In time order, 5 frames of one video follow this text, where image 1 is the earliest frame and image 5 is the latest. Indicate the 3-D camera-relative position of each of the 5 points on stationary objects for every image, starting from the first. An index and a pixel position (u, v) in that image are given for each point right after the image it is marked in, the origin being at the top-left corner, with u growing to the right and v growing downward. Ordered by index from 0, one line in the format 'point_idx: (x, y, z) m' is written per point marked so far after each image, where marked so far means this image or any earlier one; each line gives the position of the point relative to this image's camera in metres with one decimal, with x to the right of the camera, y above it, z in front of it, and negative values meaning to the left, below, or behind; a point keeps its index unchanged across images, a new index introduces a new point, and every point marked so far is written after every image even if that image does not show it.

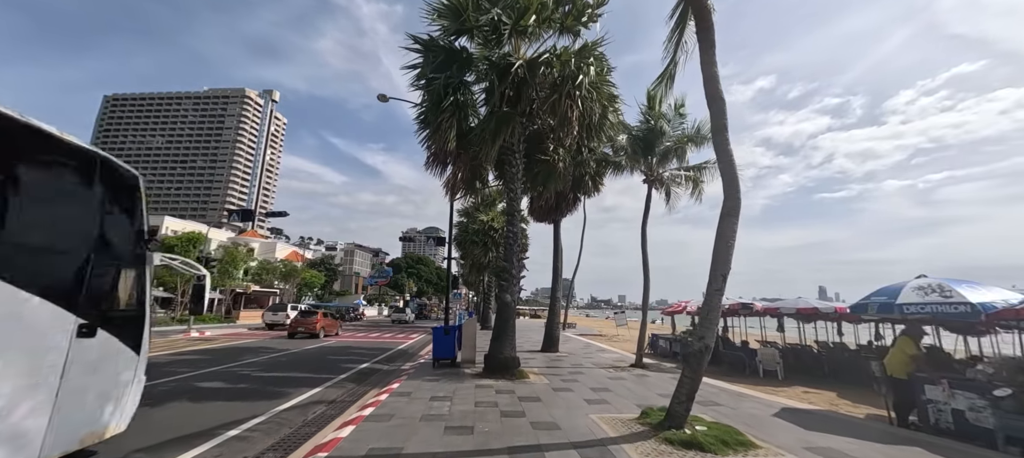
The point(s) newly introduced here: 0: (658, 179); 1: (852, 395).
0: (+5.0, +1.7, +14.0) m
1: (+7.7, -3.8, +9.3) m
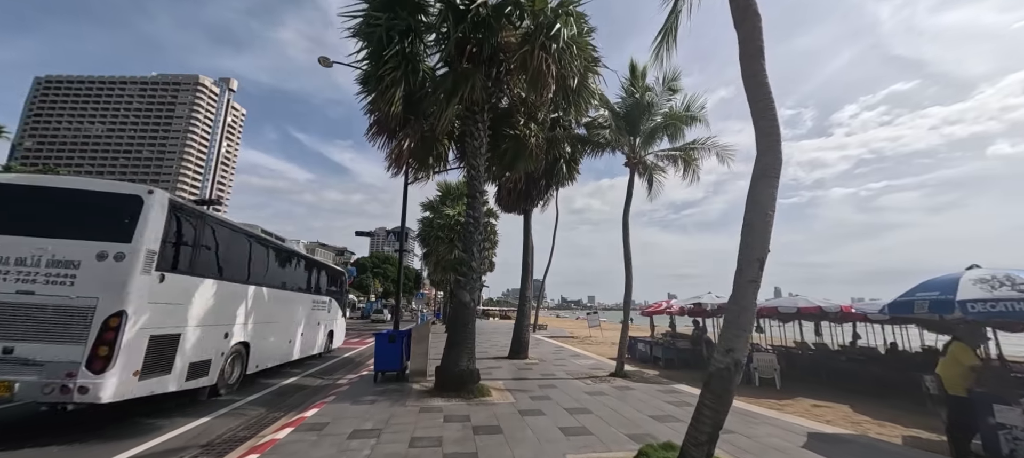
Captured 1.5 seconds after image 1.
0: (+3.9, +2.0, +12.4) m
1: (+6.9, -3.5, +7.9) m
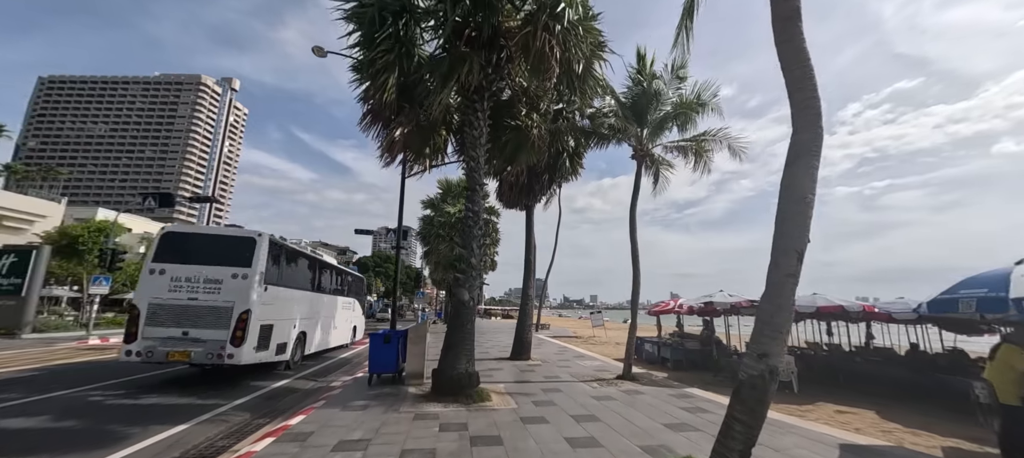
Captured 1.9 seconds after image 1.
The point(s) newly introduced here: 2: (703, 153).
0: (+4.0, +2.1, +11.8) m
1: (+7.0, -3.4, +7.4) m
2: (+4.7, +1.9, +10.1) m
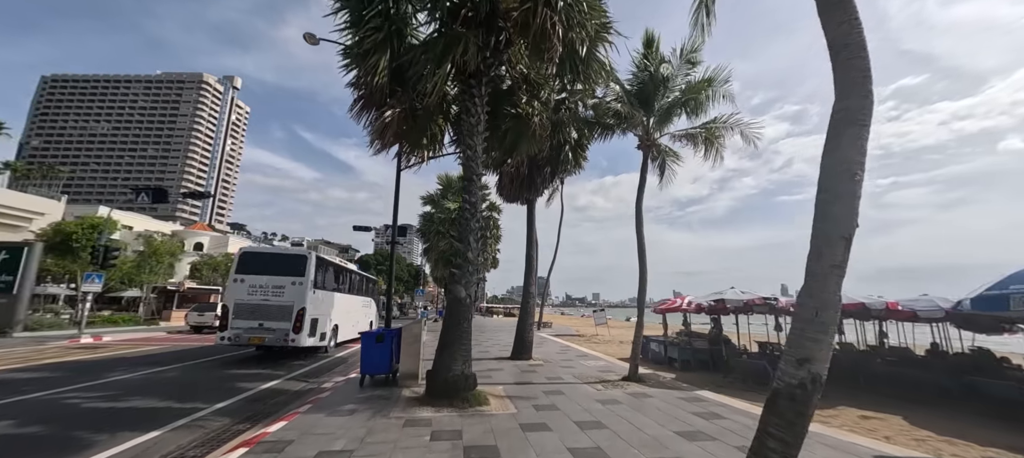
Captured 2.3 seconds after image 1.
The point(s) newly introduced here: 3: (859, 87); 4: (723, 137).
0: (+4.0, +2.3, +11.3) m
1: (+6.9, -3.2, +6.8) m
2: (+4.7, +2.1, +9.5) m
3: (+2.6, +1.1, +3.1) m
4: (+4.8, +2.1, +9.2) m
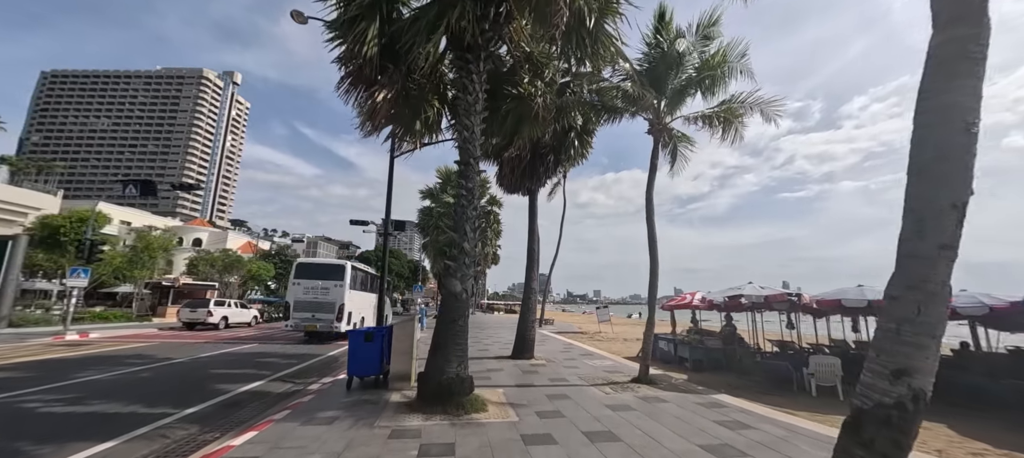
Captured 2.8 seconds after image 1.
0: (+4.0, +2.6, +10.5) m
1: (+6.9, -3.0, +6.1) m
2: (+4.8, +2.3, +8.8) m
3: (+2.6, +1.3, +2.4) m
4: (+4.8, +2.3, +8.5) m
